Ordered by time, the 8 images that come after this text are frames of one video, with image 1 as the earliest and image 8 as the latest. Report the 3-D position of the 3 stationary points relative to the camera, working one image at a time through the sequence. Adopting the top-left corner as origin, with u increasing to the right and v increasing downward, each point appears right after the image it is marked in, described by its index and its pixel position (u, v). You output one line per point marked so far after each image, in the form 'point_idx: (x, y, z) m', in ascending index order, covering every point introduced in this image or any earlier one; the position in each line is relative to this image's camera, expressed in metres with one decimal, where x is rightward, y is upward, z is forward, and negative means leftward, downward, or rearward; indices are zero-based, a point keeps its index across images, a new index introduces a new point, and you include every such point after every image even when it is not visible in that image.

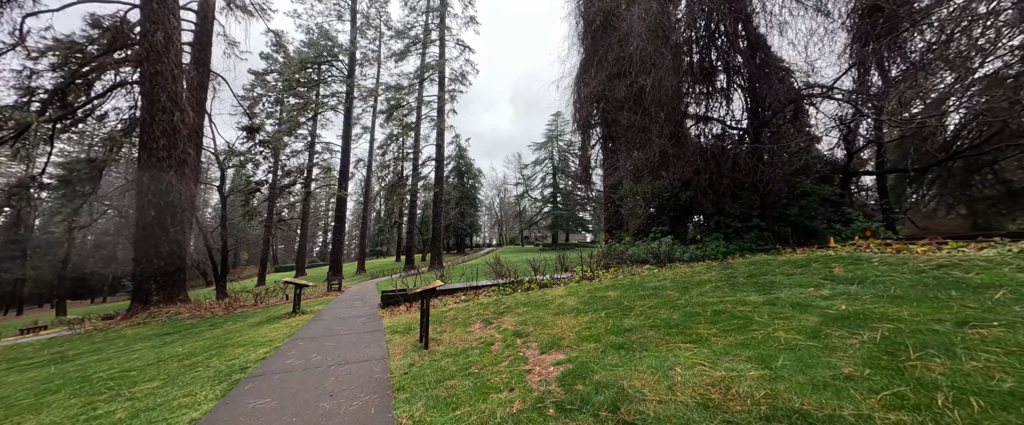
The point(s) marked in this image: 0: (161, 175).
0: (-8.9, +0.9, +8.3) m
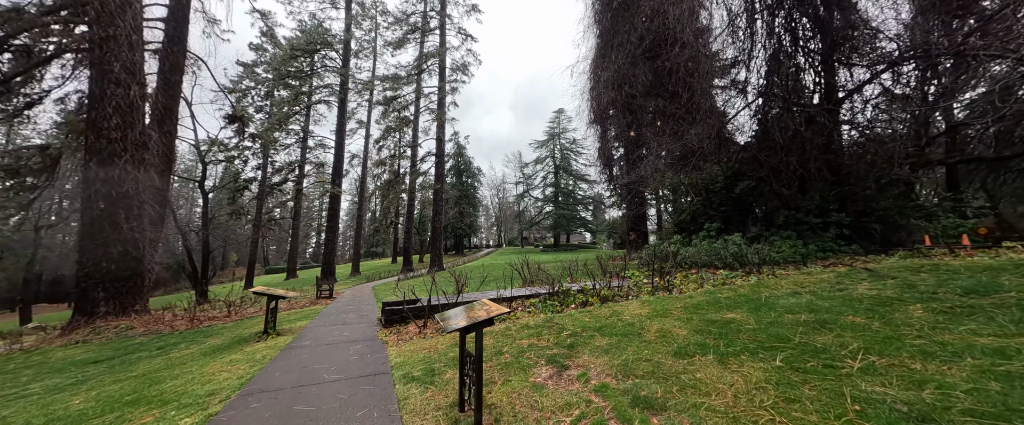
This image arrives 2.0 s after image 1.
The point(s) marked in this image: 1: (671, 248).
0: (-8.4, +1.1, +6.9) m
1: (+2.9, -0.6, +6.0) m
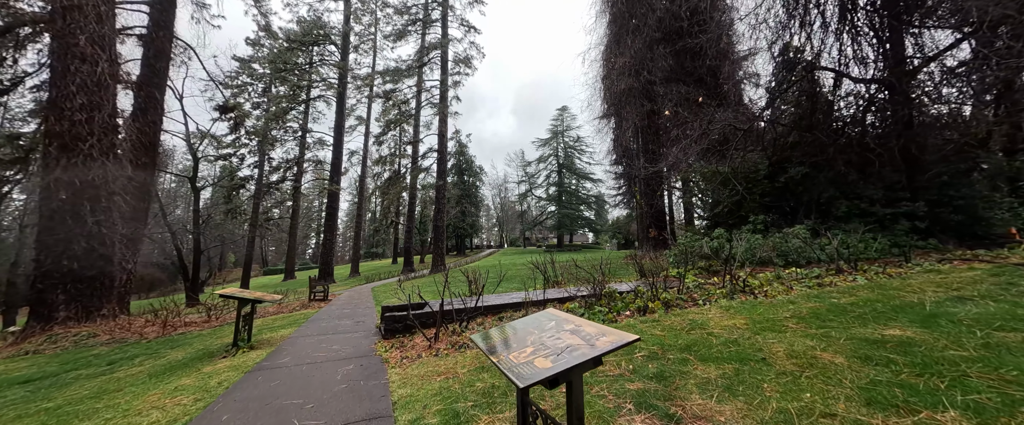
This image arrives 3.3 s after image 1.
0: (-8.1, +1.2, +6.1) m
1: (+3.2, -0.5, +5.2) m
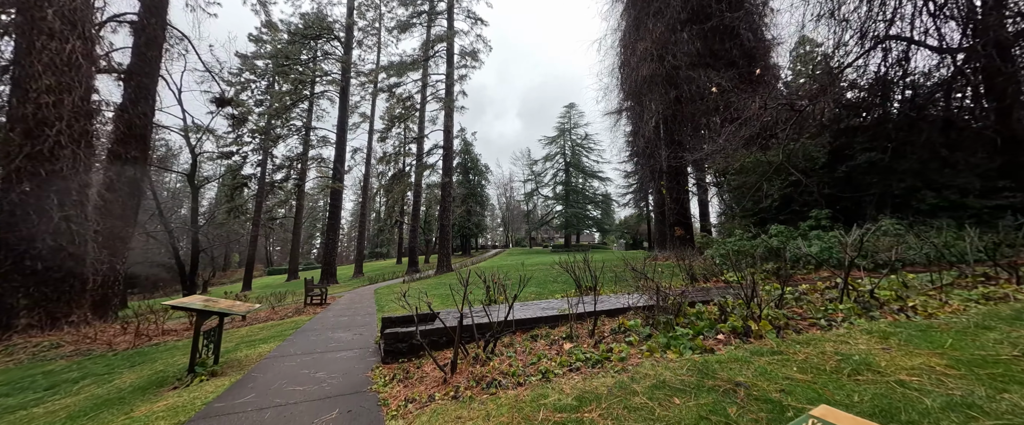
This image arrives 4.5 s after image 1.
0: (-7.8, +1.3, +5.5) m
1: (+3.5, -0.4, +4.5) m
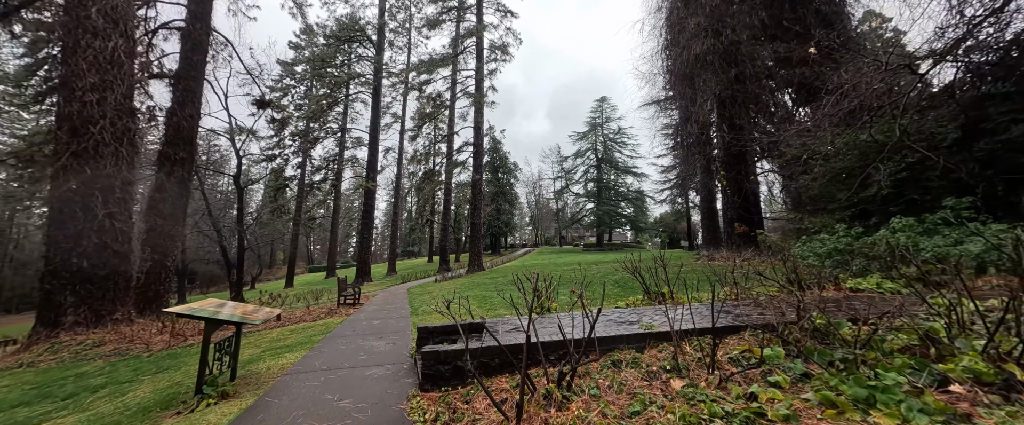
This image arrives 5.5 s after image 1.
0: (-7.1, +1.4, +5.5) m
1: (+4.1, -0.3, +3.5) m
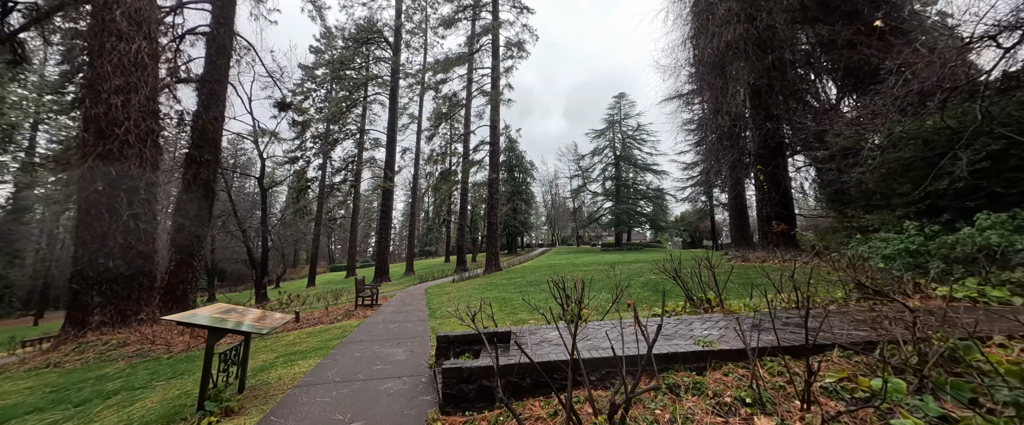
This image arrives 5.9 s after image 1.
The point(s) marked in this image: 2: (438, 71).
0: (-6.8, +1.3, +5.6) m
1: (+4.3, -0.2, +3.1) m
2: (-4.0, +7.7, +17.9) m
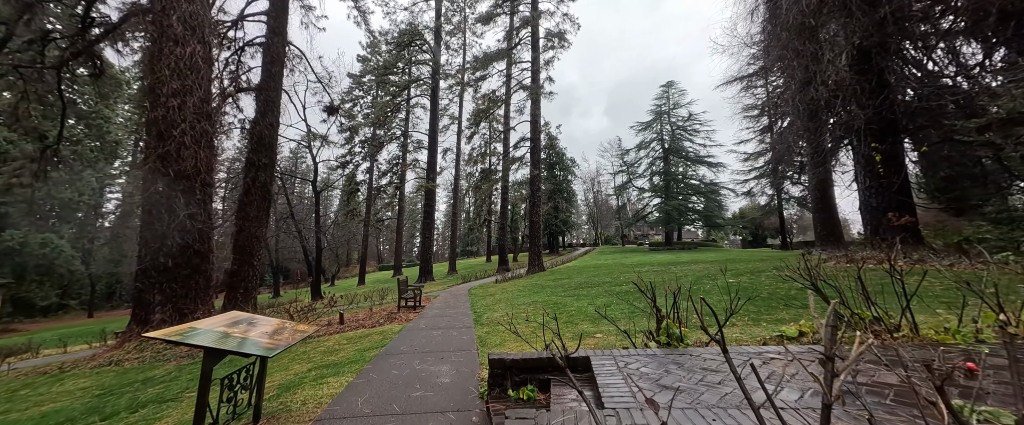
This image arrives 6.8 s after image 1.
0: (-5.9, +1.3, +5.7) m
1: (+4.8, -0.1, +1.9) m
2: (-1.8, +7.7, +17.7) m
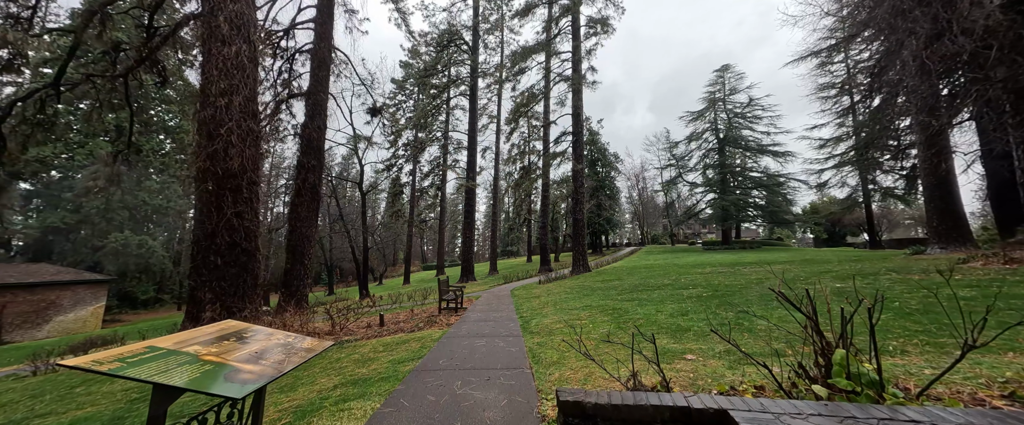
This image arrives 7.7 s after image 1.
0: (-5.1, +1.4, +5.8) m
1: (+5.1, +0.1, +0.7) m
2: (+0.3, +7.8, +17.1) m
